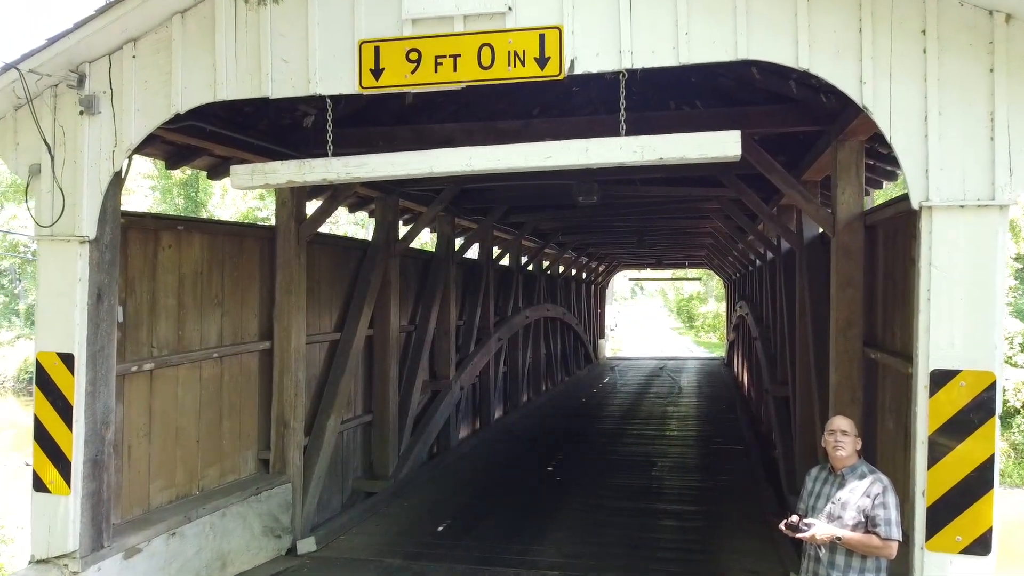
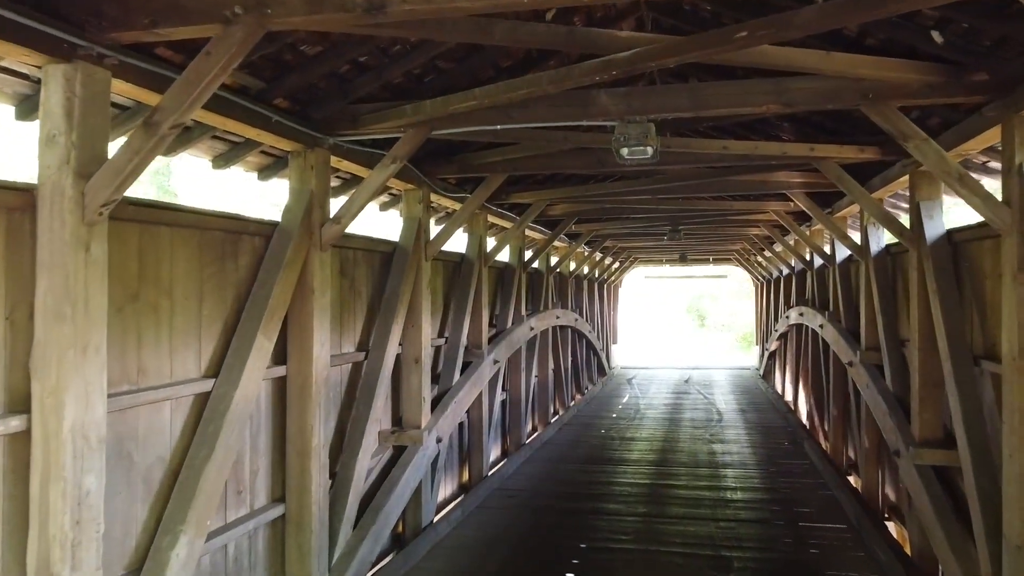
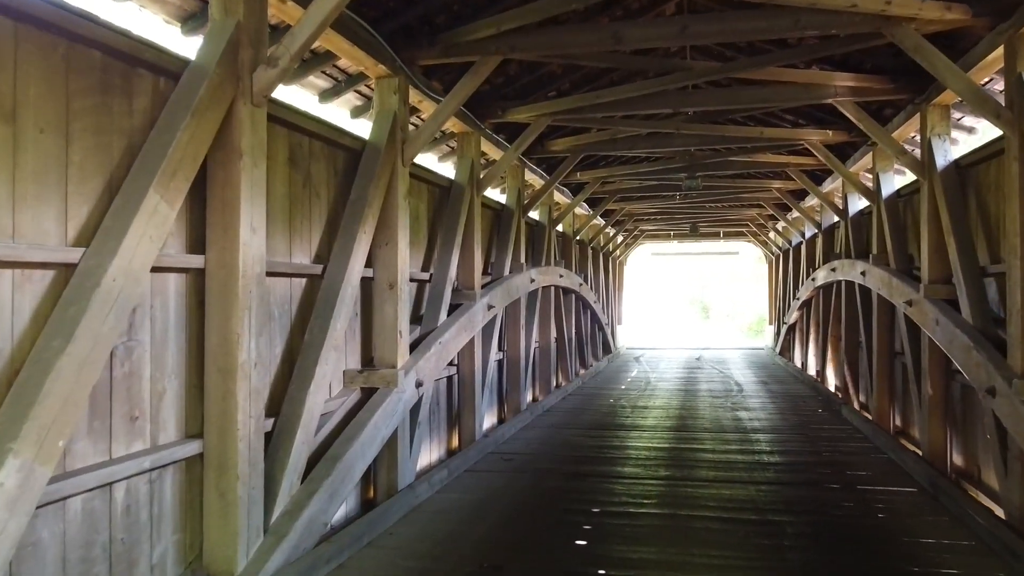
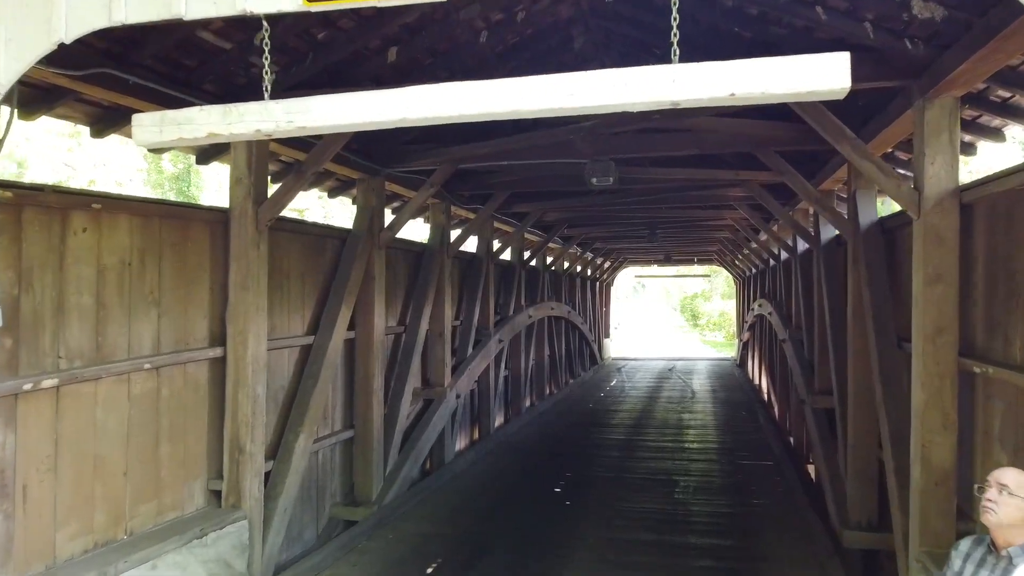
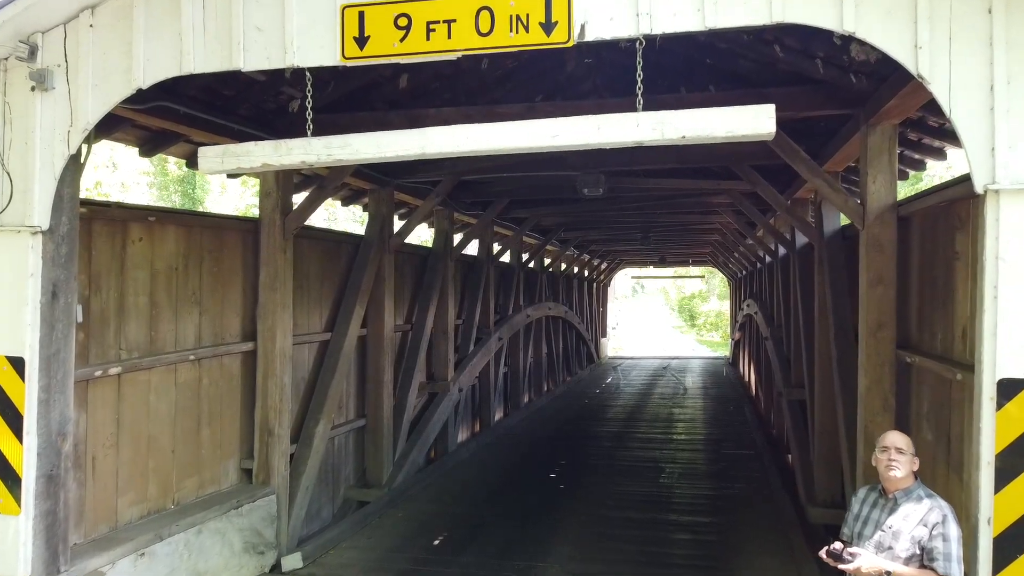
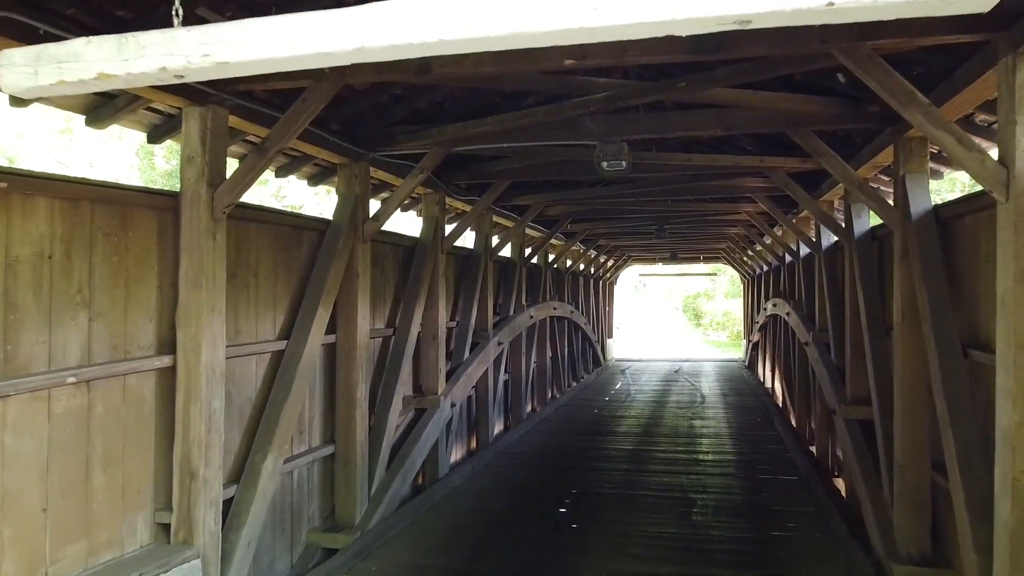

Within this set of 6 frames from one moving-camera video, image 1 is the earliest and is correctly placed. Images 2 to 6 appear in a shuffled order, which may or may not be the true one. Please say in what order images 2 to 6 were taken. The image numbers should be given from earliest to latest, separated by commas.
5, 4, 6, 2, 3
